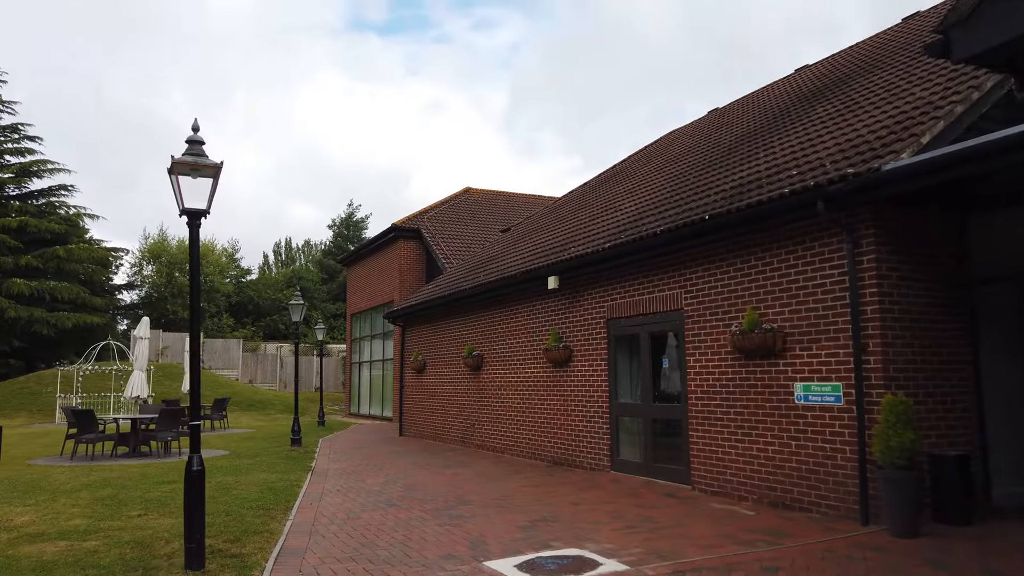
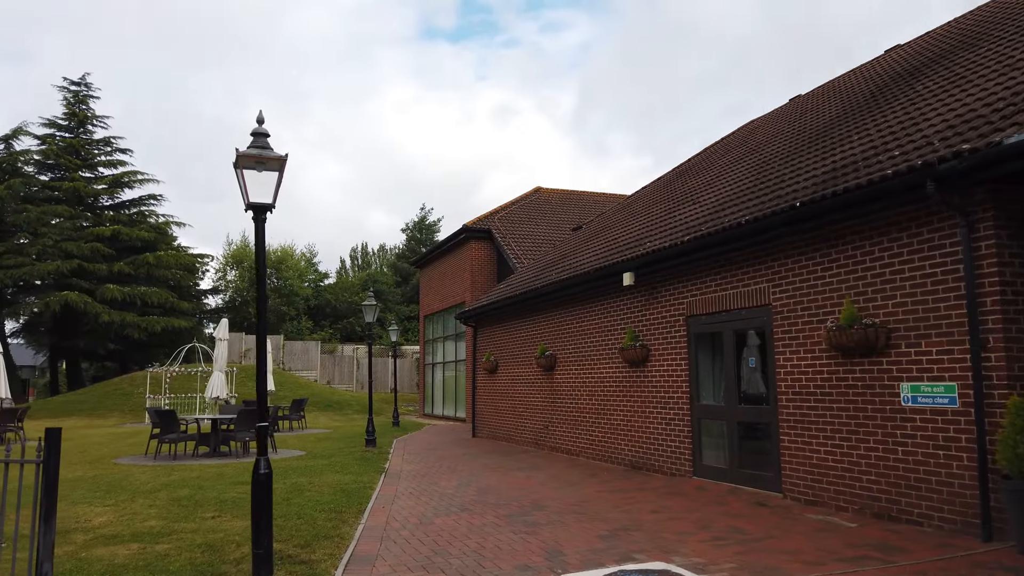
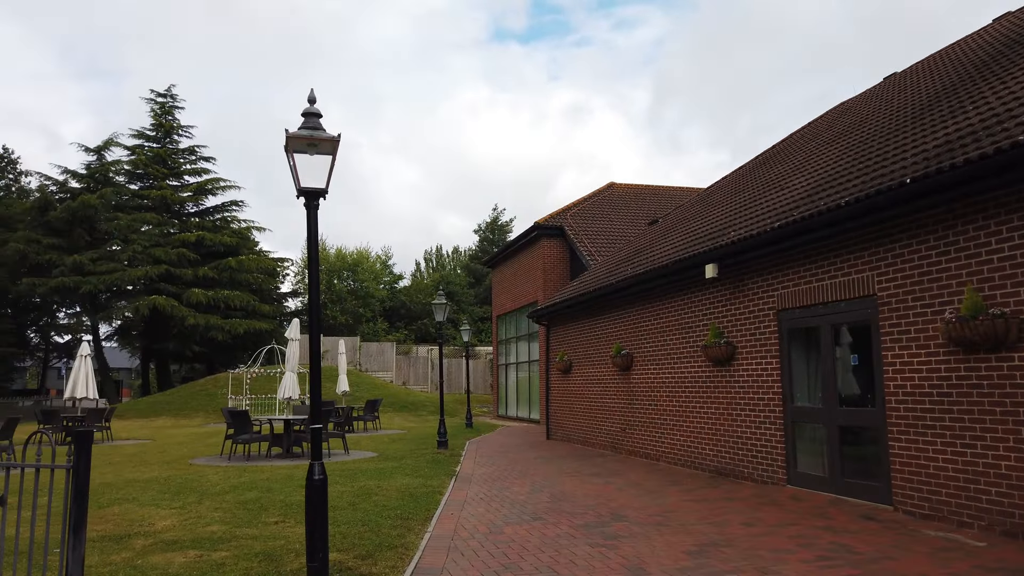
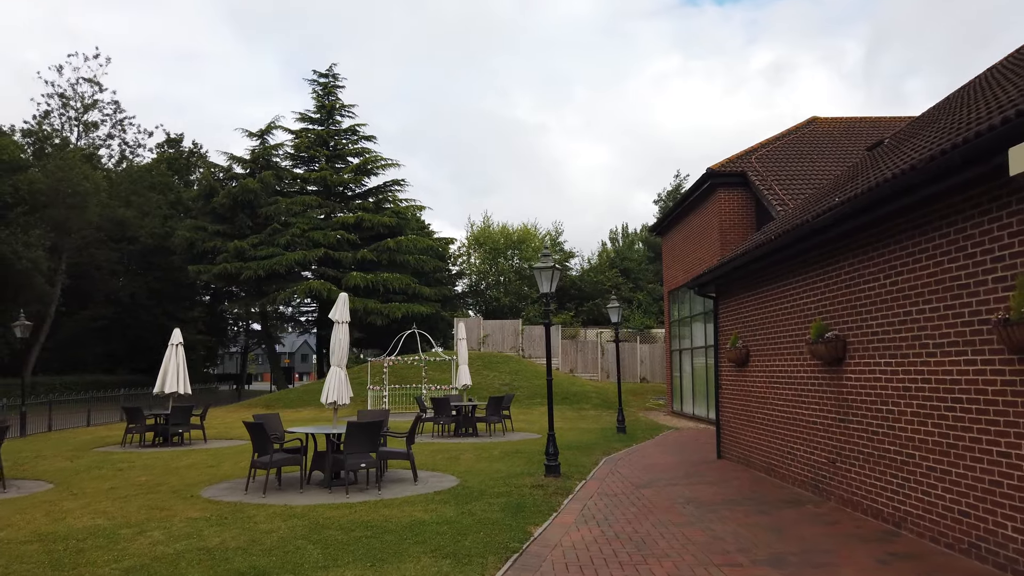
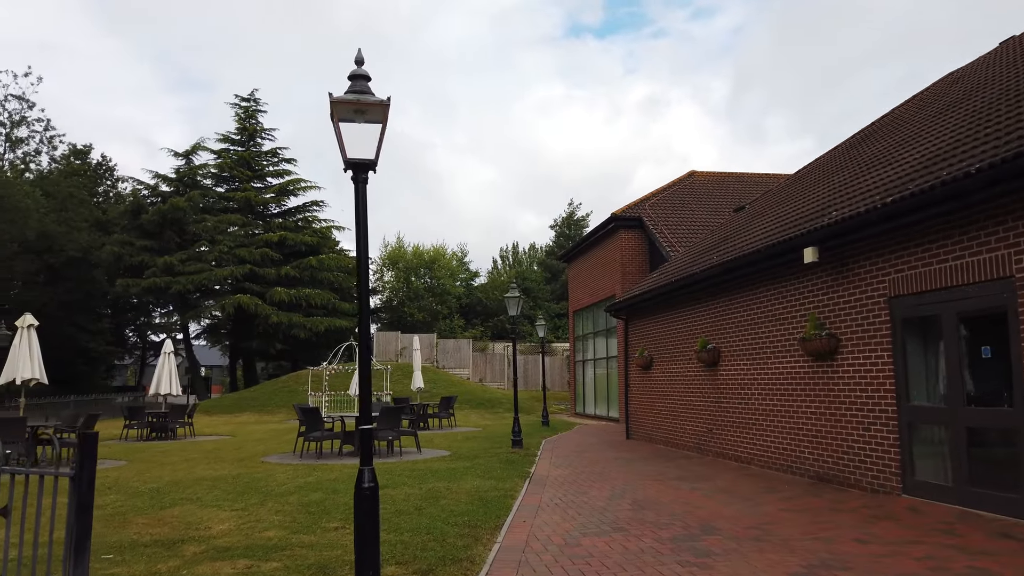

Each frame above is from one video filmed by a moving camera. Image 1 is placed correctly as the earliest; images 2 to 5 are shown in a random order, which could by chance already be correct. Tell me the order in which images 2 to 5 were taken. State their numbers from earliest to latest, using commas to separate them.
2, 3, 5, 4
